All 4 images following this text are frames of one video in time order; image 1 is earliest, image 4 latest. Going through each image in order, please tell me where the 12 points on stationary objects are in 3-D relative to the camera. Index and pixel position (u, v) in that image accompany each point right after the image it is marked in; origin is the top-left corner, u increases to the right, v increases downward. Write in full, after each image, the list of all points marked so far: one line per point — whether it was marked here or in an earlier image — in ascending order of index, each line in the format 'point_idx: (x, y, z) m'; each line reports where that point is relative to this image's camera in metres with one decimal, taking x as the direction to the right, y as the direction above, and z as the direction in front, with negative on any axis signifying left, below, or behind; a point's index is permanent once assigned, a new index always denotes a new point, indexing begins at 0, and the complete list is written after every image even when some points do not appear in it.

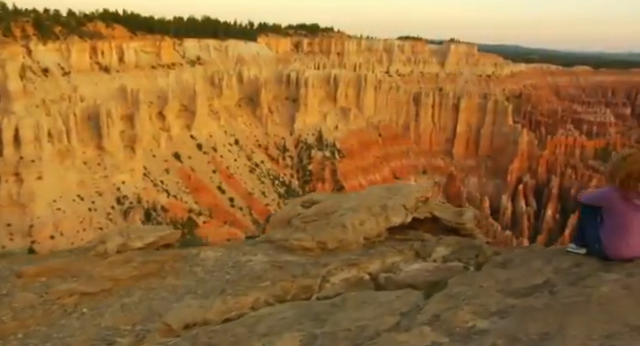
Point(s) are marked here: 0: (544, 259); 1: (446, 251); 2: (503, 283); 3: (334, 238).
0: (+1.9, -0.8, +4.5) m
1: (+1.5, -0.9, +5.7) m
2: (+1.4, -0.8, +3.9) m
3: (+0.1, -0.7, +5.5) m
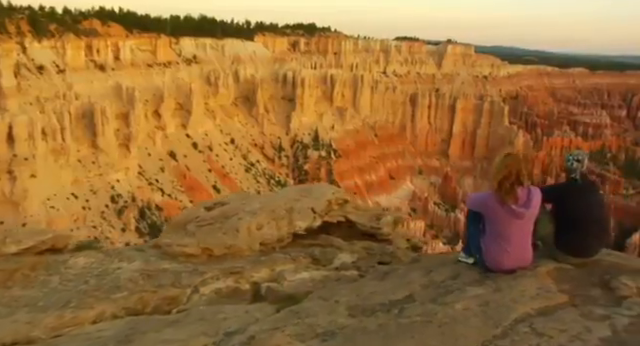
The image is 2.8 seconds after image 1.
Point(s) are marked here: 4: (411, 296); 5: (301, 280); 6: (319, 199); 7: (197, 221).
0: (+0.8, -0.8, +4.1) m
1: (+0.3, -0.9, +5.4) m
2: (+0.3, -0.8, +3.5) m
3: (-1.0, -0.7, +5.1) m
4: (+0.6, -0.8, +3.4) m
5: (-0.2, -1.0, +4.6) m
6: (0.0, -0.3, +6.1) m
7: (-1.4, -0.5, +5.6) m
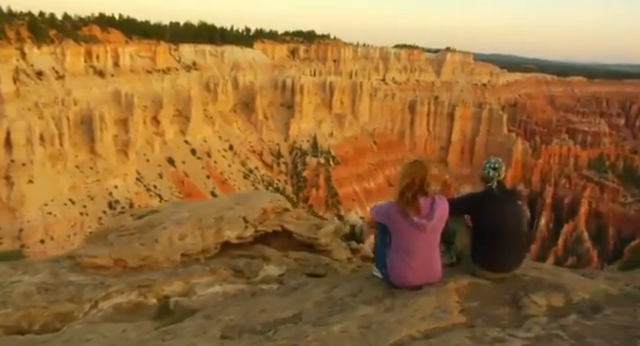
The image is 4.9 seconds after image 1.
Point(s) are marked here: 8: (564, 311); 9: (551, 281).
0: (+0.1, -0.8, +3.8) m
1: (-0.4, -1.0, +5.1) m
2: (-0.5, -0.9, +3.2) m
3: (-1.7, -0.8, +4.8) m
4: (-0.1, -0.9, +3.1) m
5: (-0.9, -1.0, +4.3) m
6: (-0.8, -0.4, +5.9) m
7: (-2.1, -0.6, +5.3) m
8: (+1.6, -0.9, +3.3) m
9: (+1.7, -0.8, +3.8) m
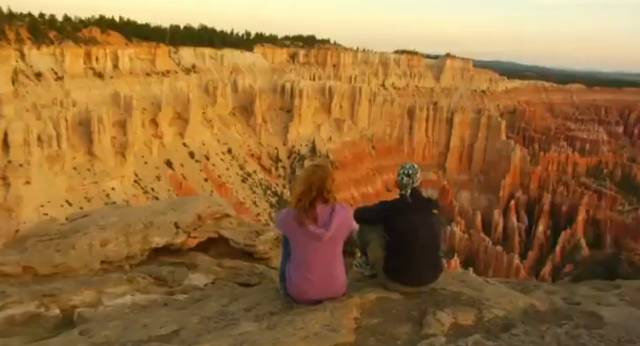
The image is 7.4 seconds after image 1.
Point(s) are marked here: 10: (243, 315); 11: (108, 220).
0: (-0.6, -0.9, +3.5) m
1: (-1.1, -1.0, +4.8) m
2: (-1.1, -0.9, +2.9) m
3: (-2.4, -0.8, +4.6) m
4: (-0.8, -0.9, +2.9) m
5: (-1.6, -1.0, +4.0) m
6: (-1.4, -0.4, +5.6) m
7: (-2.8, -0.6, +5.1) m
8: (+0.9, -0.9, +3.0) m
9: (+1.0, -0.9, +3.5) m
10: (-0.4, -0.9, +3.1) m
11: (-2.2, -0.5, +5.3) m
